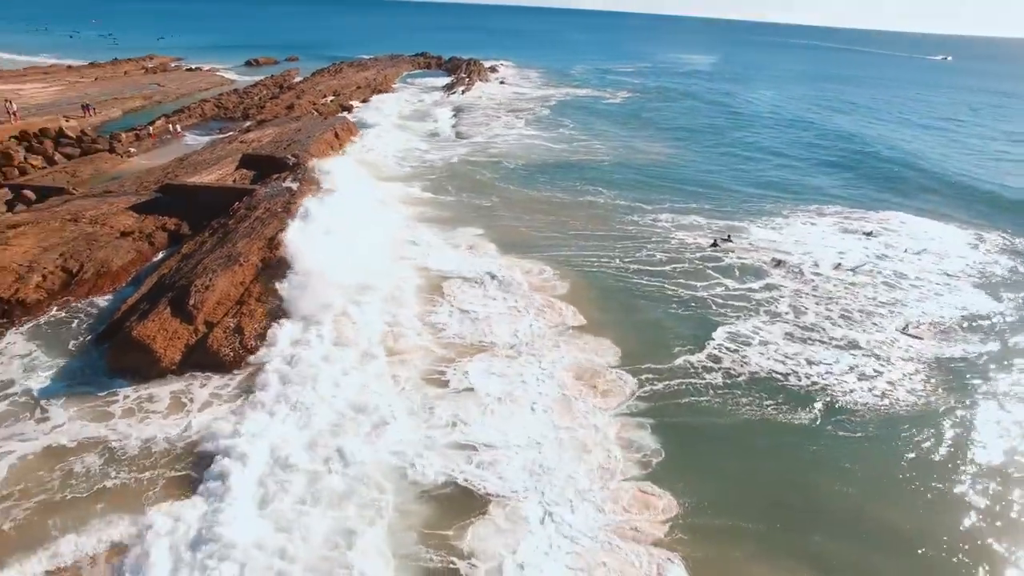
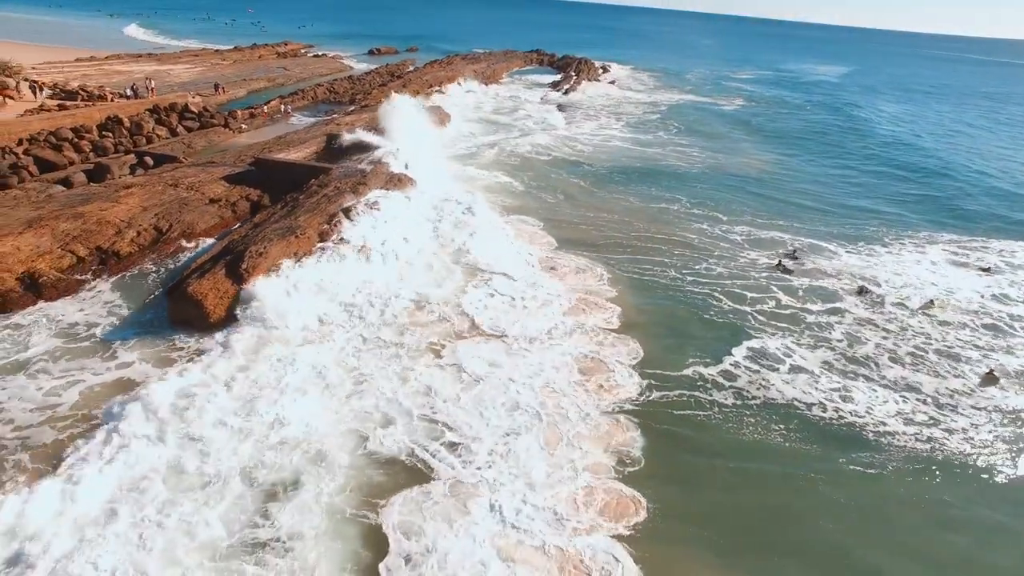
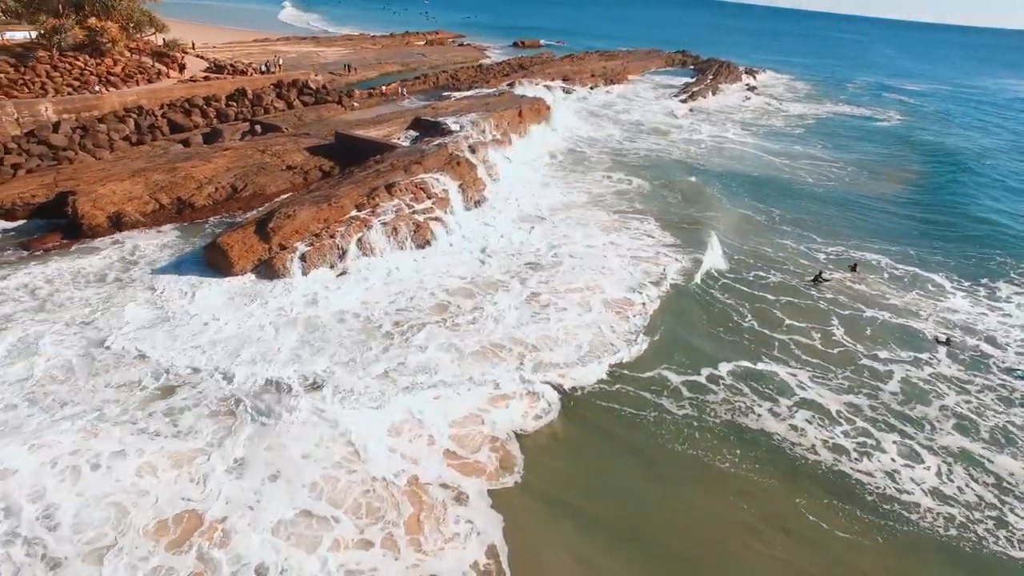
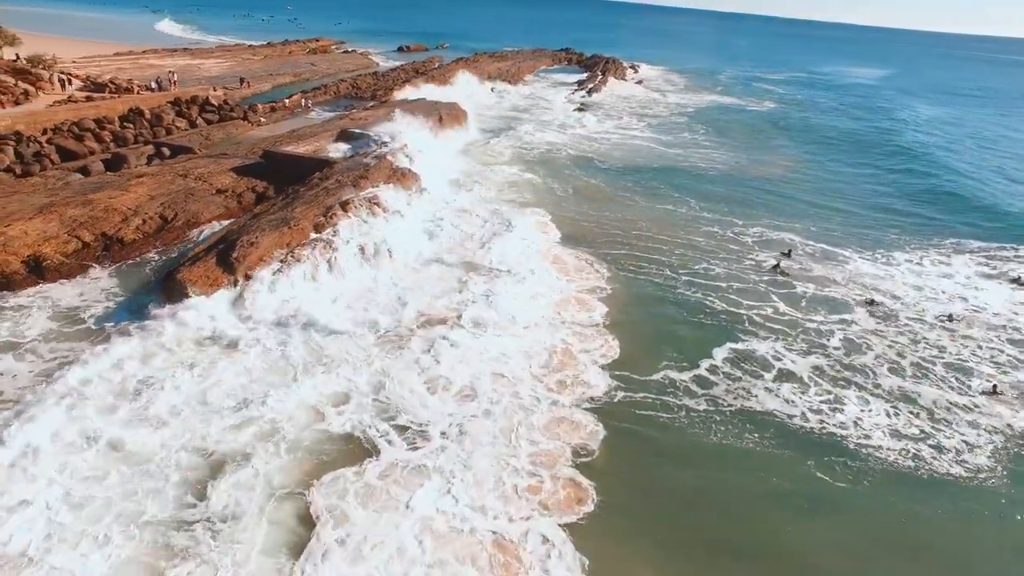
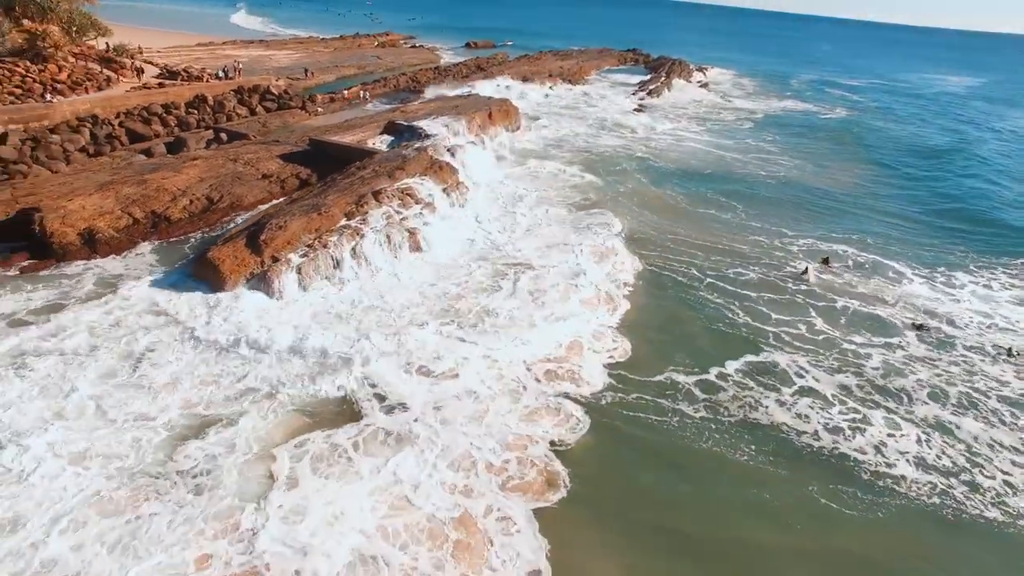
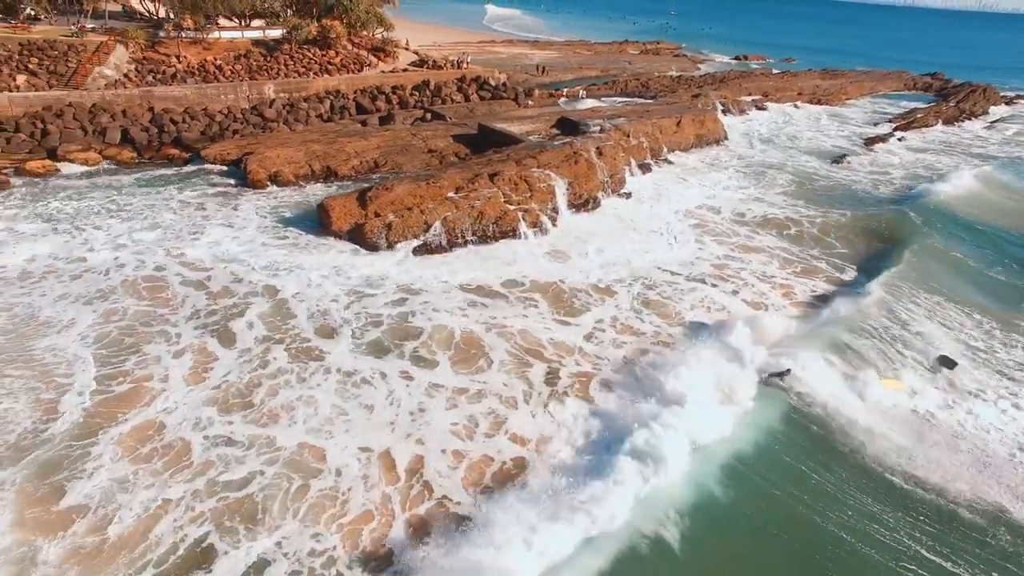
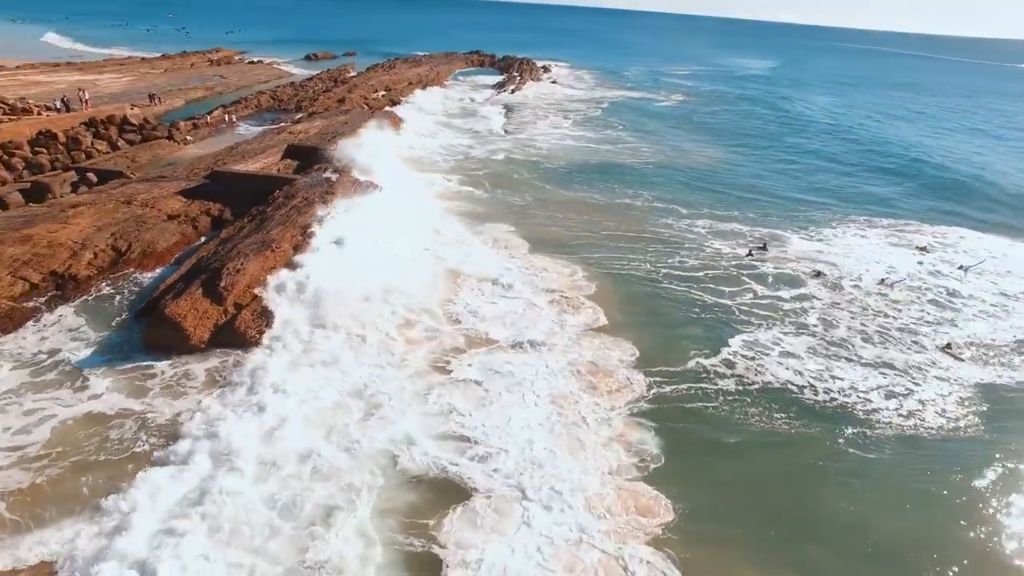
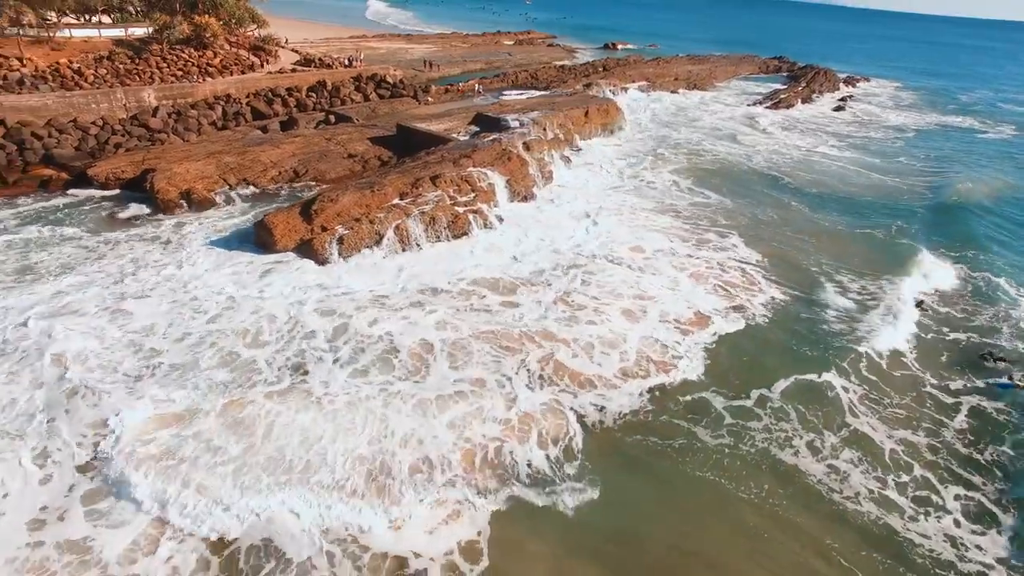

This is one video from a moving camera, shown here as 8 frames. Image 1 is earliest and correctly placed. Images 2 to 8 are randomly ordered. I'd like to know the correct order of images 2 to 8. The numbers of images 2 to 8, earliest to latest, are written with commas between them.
7, 2, 4, 5, 3, 8, 6
